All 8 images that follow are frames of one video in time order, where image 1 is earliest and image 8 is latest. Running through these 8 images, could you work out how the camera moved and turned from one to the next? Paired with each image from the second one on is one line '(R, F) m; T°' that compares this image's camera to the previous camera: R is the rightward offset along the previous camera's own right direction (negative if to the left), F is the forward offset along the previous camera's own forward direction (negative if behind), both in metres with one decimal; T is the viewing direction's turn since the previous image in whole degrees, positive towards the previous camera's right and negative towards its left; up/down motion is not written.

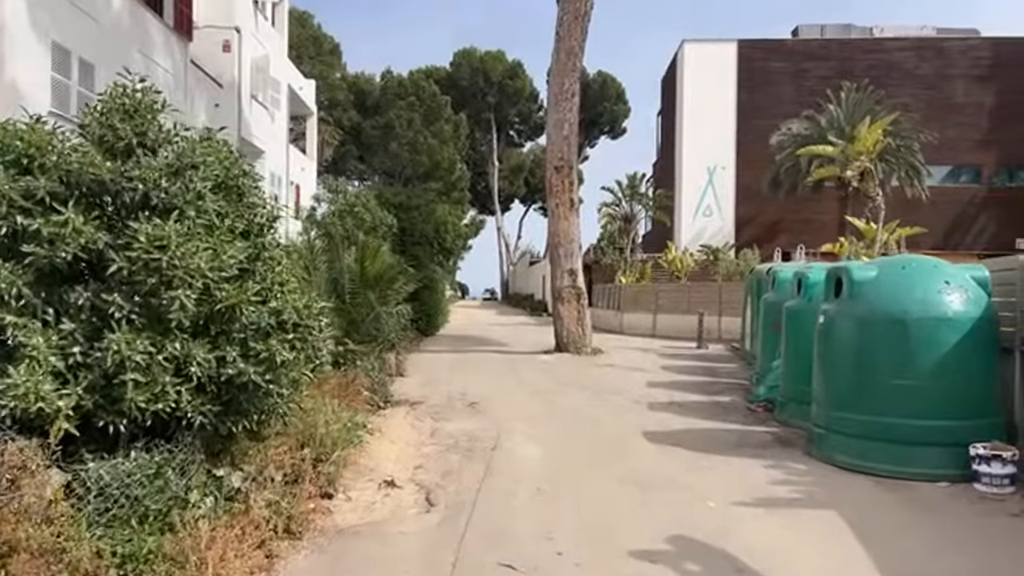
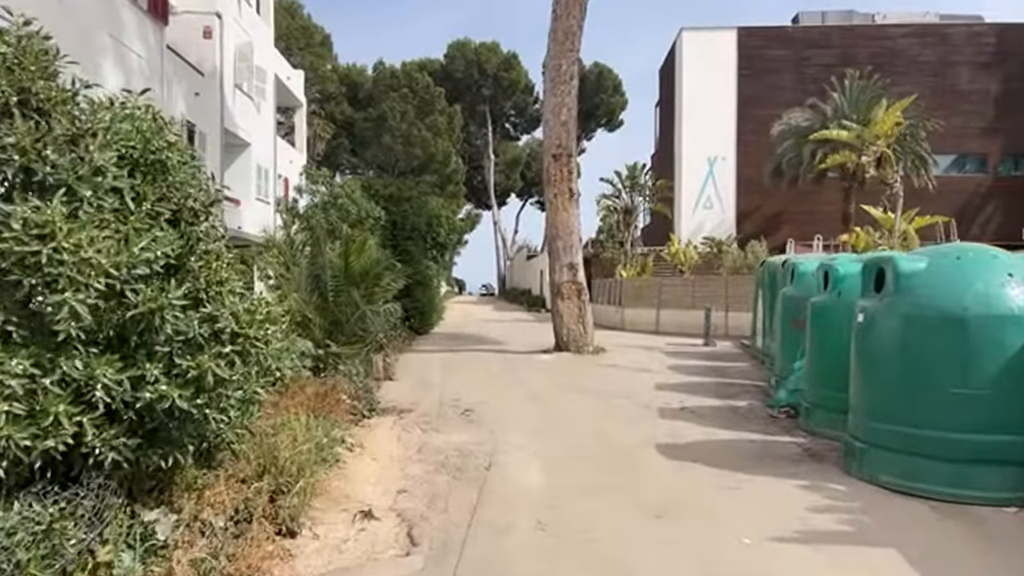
(0.0, +1.1) m; 0°
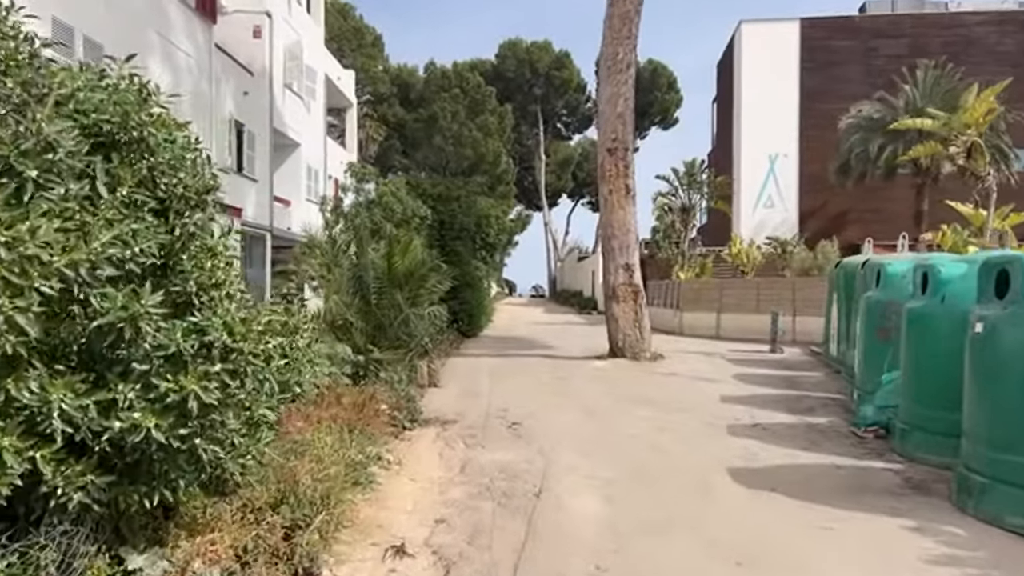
(0.0, +0.9) m; -4°
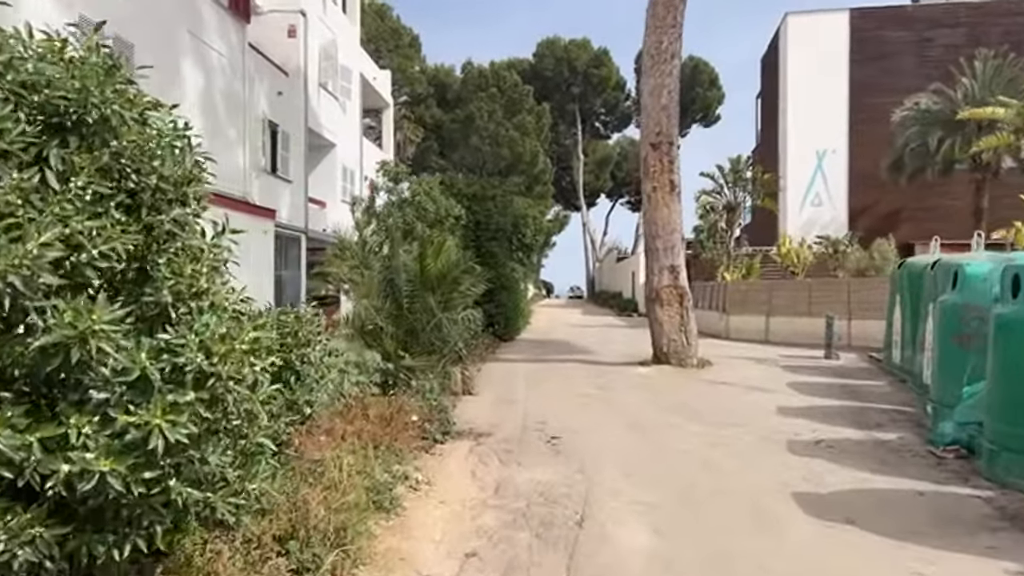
(0.0, +0.7) m; -3°
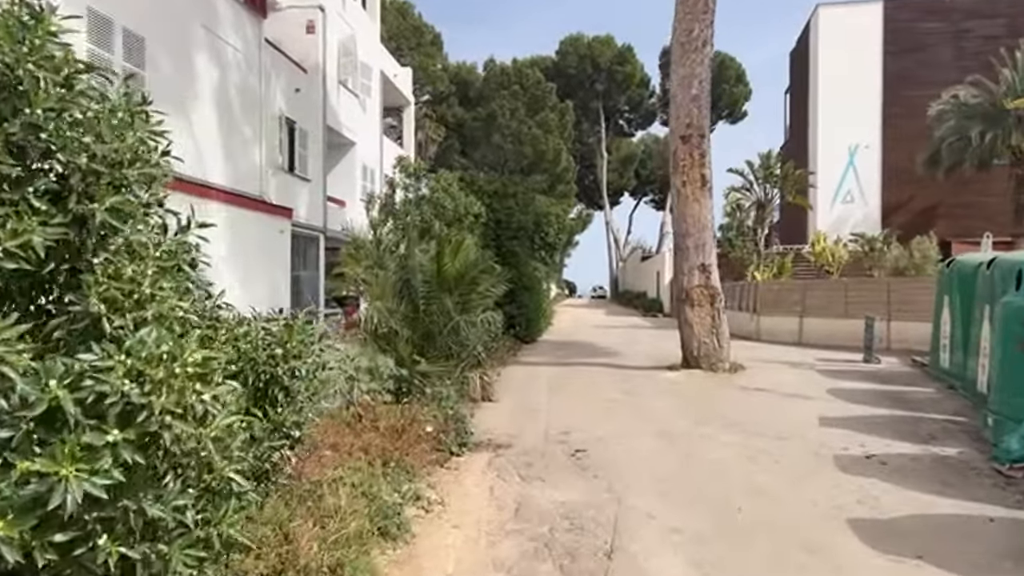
(0.0, +0.7) m; -2°
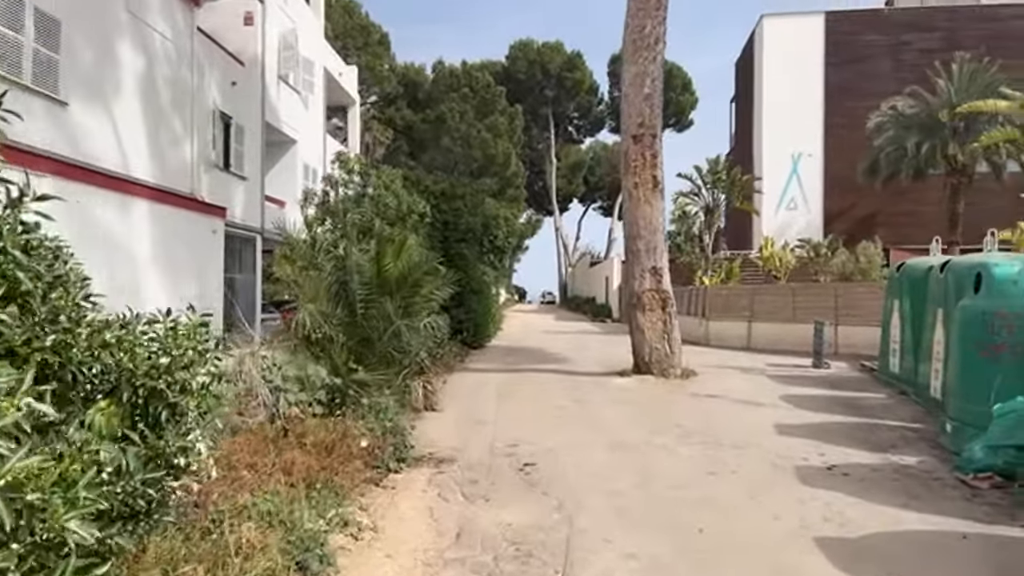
(+0.1, +0.6) m; +4°
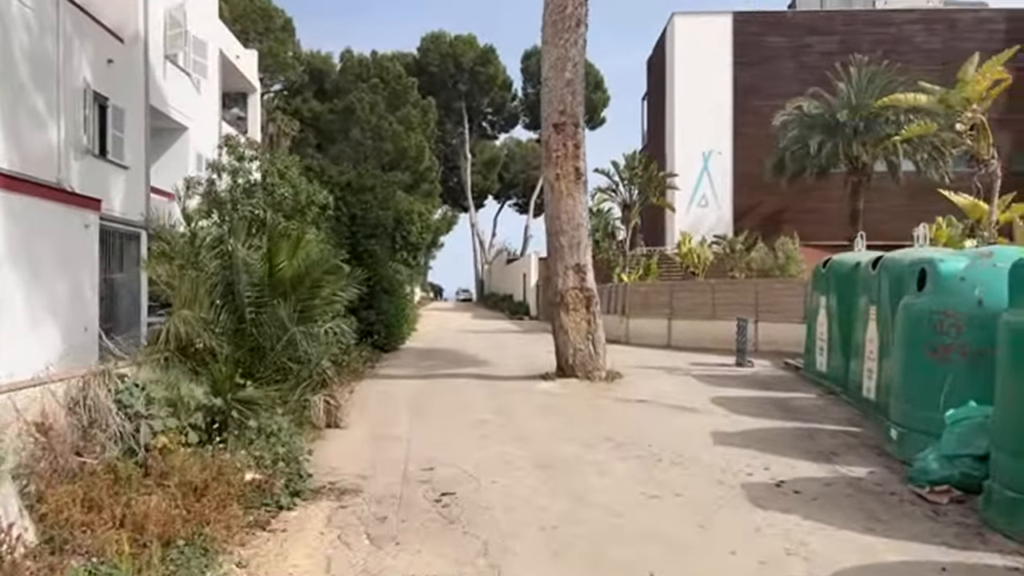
(0.0, +1.1) m; +7°
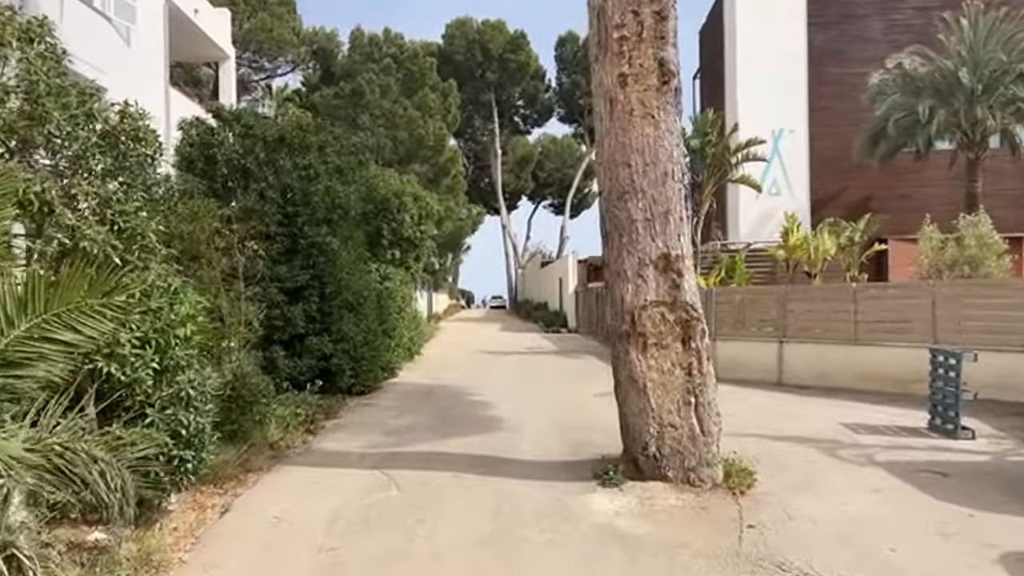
(+0.1, +6.8) m; -3°
